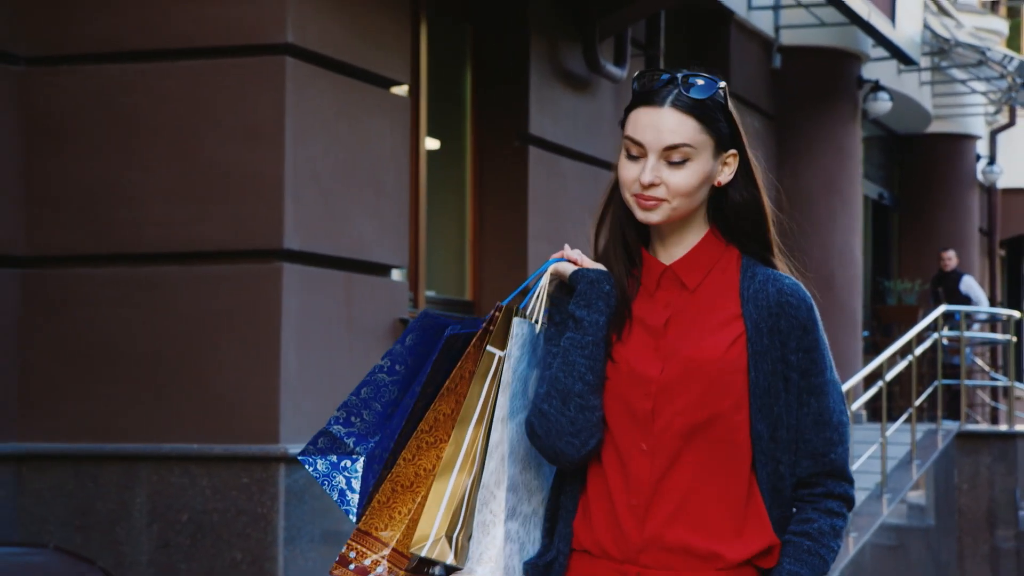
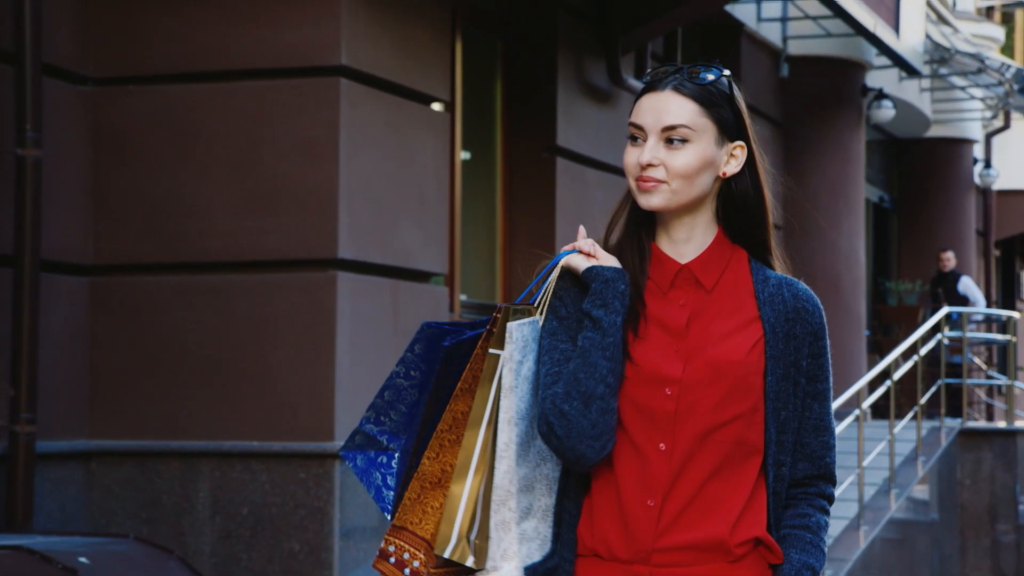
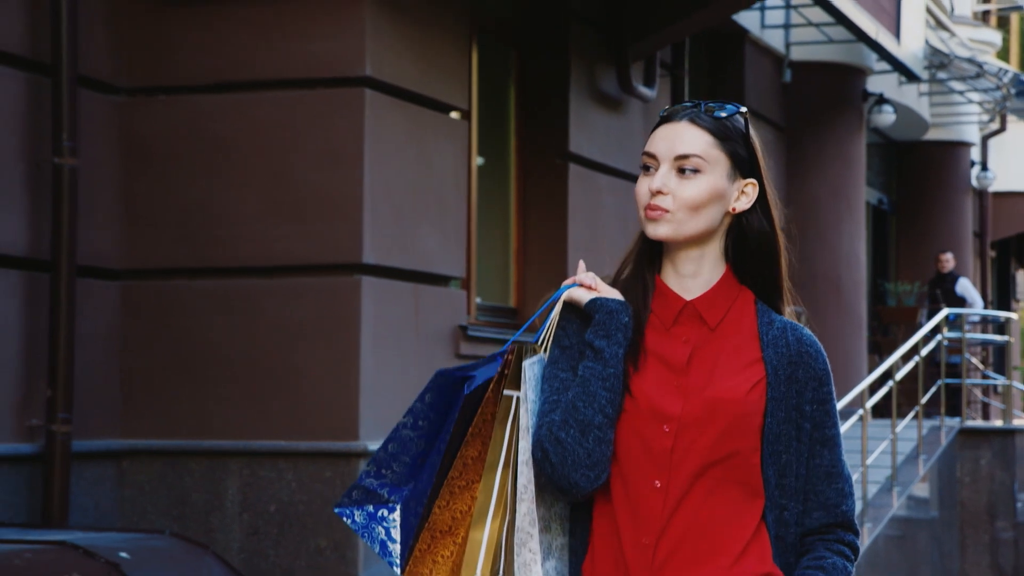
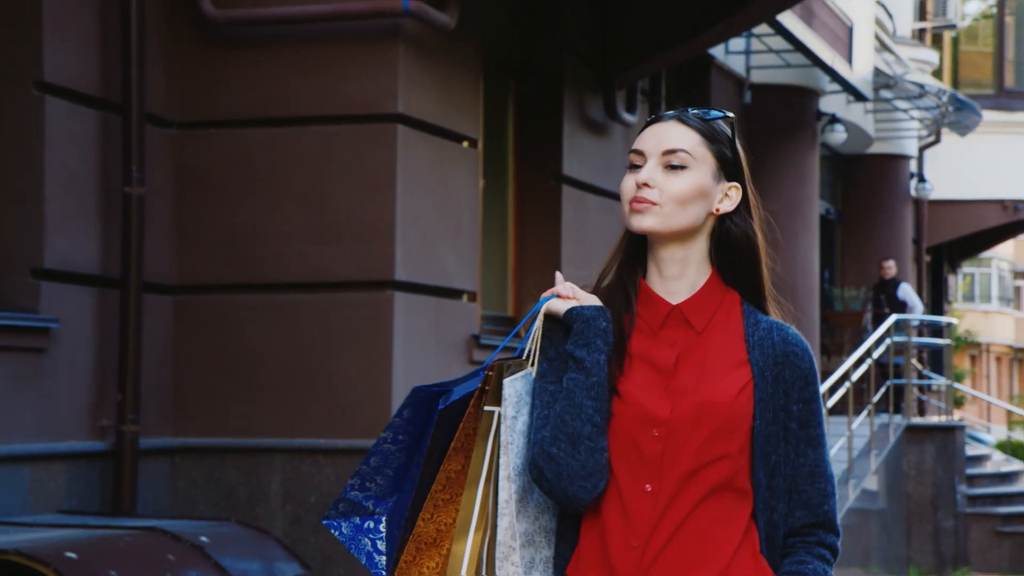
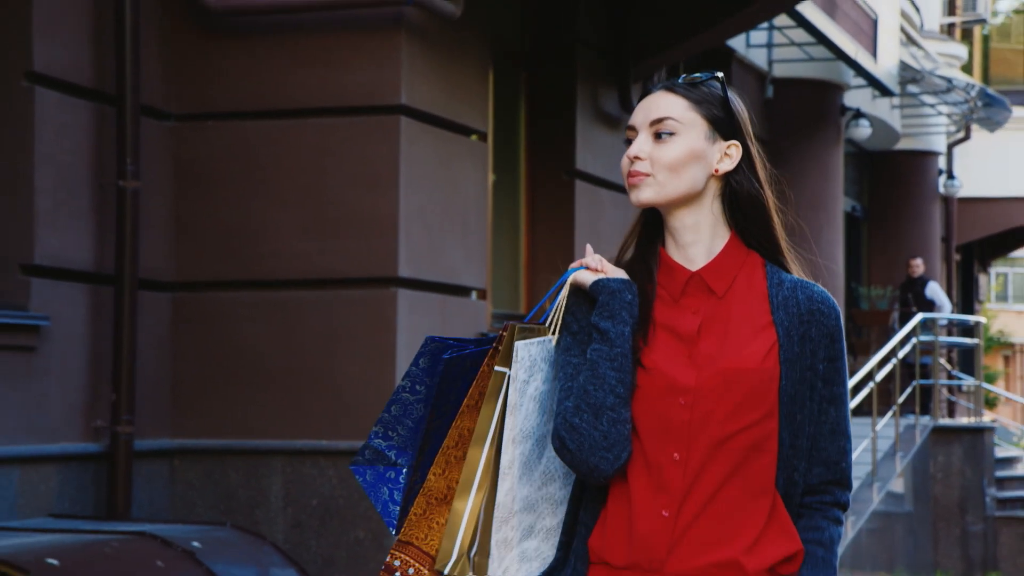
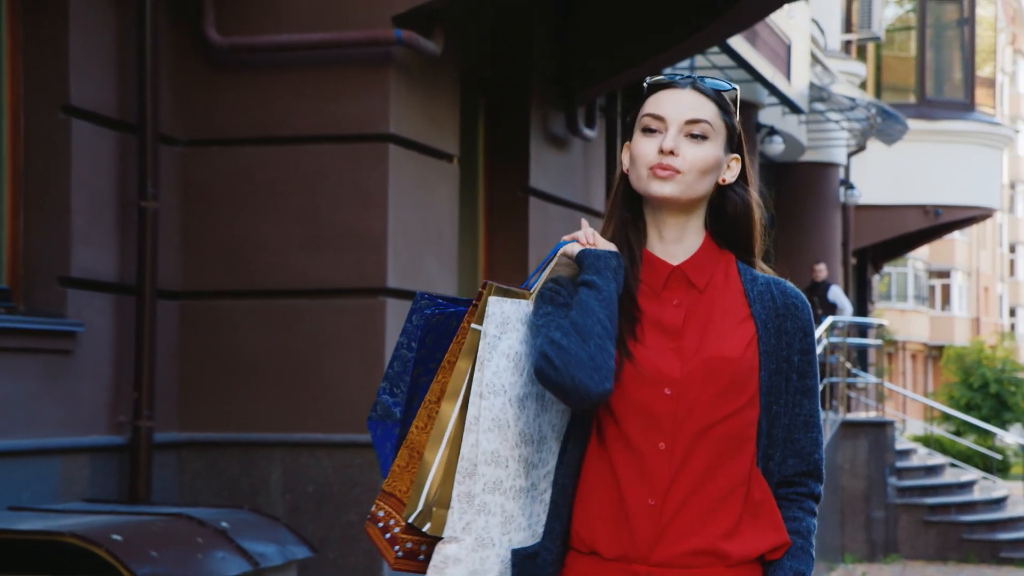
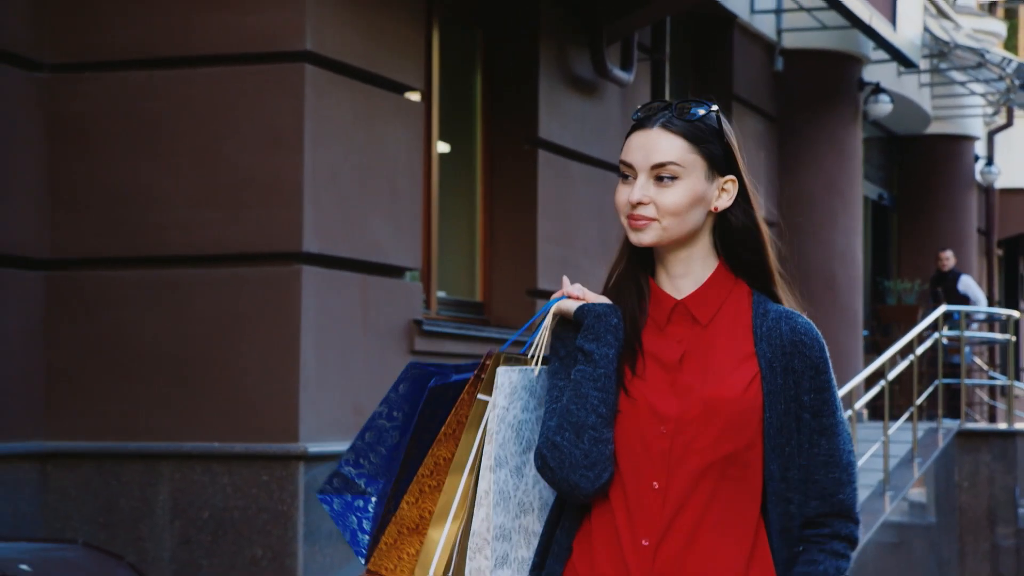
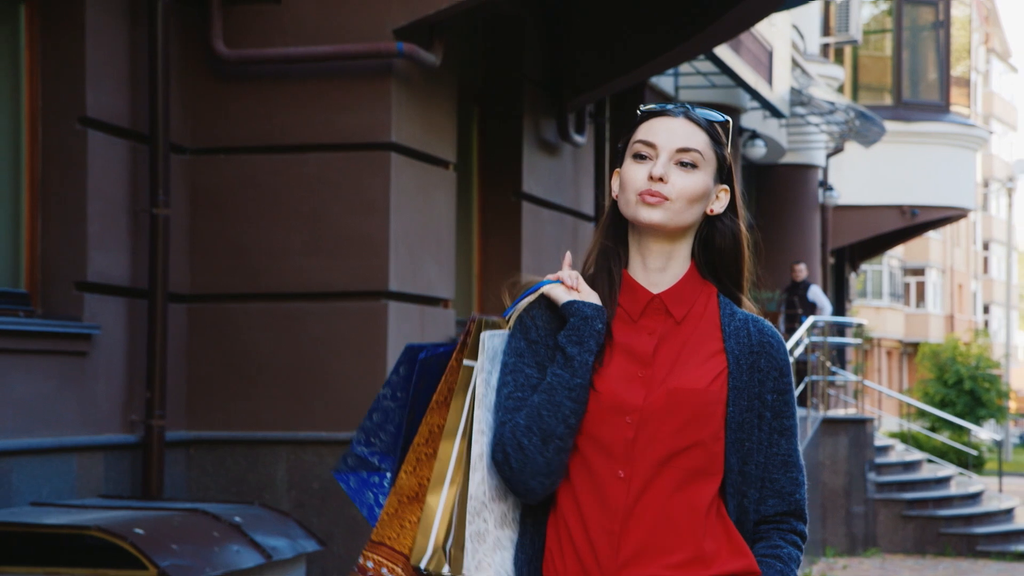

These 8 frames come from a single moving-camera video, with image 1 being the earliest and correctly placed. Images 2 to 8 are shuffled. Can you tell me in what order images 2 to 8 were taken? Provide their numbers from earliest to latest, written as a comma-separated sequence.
7, 2, 3, 5, 4, 6, 8
